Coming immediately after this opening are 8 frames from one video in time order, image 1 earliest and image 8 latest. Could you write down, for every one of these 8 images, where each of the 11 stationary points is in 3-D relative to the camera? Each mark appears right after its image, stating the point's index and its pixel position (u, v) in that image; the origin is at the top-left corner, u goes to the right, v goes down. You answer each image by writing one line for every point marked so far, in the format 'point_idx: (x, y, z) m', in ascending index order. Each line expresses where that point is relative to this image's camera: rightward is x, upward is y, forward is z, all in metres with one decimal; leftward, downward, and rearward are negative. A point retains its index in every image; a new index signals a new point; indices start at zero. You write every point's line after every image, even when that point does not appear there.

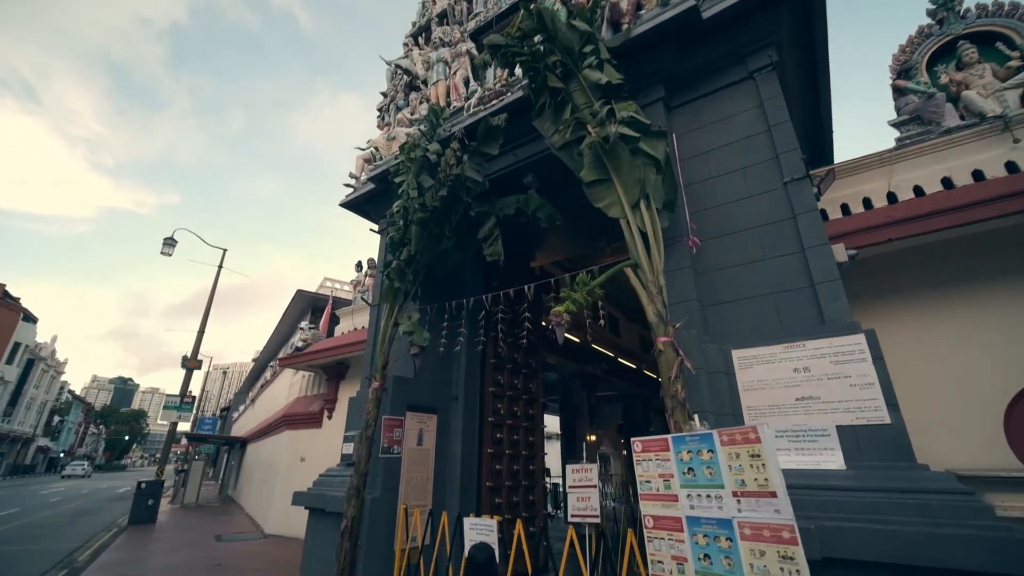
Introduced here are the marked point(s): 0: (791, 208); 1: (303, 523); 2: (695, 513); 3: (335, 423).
0: (+2.6, +0.7, +4.1) m
1: (-4.5, -5.1, +9.4) m
2: (+1.1, -1.4, +2.7) m
3: (-3.9, -3.0, +9.7) m
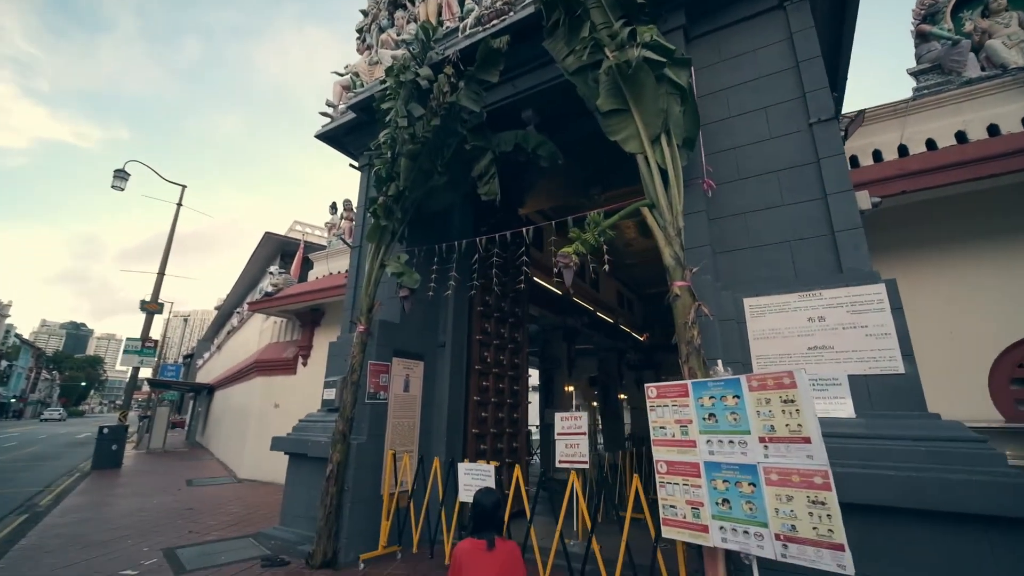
0: (+2.7, +1.2, +3.9) m
1: (-5.0, -3.8, +9.3) m
2: (+1.2, -1.0, +2.6) m
3: (-4.3, -1.8, +9.4) m
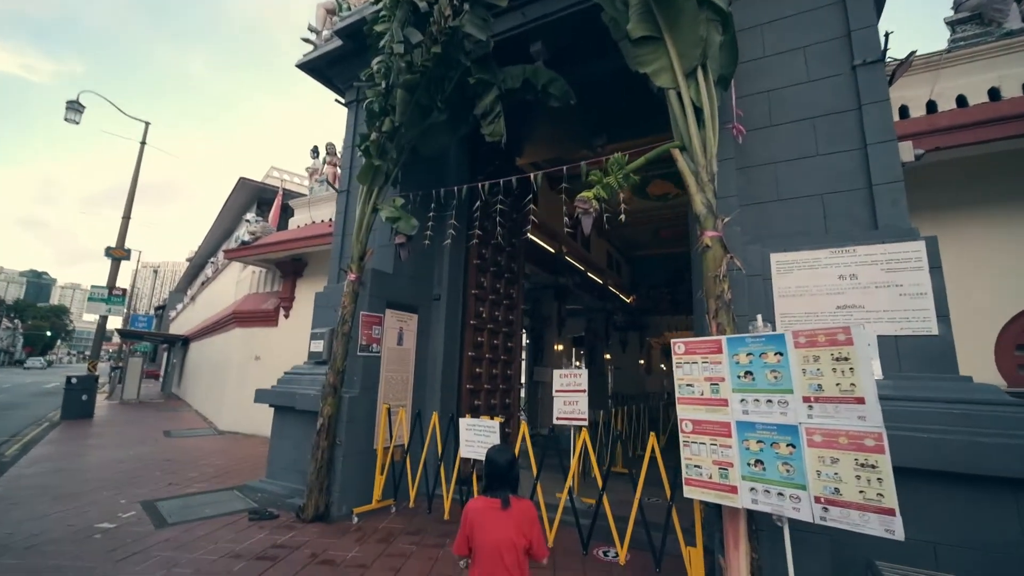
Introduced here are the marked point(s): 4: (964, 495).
0: (+2.8, +1.6, +3.6) m
1: (-5.2, -2.8, +9.1) m
2: (+1.3, -0.7, +2.4) m
3: (-4.5, -0.7, +9.0) m
4: (+2.7, -1.2, +2.6) m
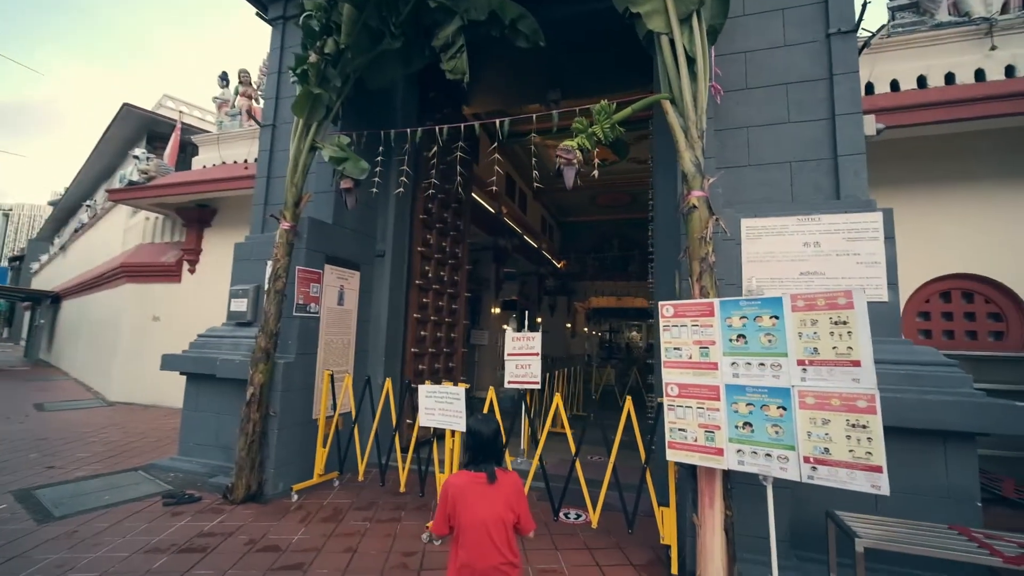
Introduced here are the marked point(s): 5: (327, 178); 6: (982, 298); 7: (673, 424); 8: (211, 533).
0: (+2.6, +1.8, +3.6) m
1: (-6.4, -1.9, +8.0) m
2: (+1.3, -0.5, +2.4) m
3: (-5.6, +0.2, +7.9) m
4: (+2.6, -1.0, +2.9) m
5: (-2.0, +1.2, +4.7) m
6: (+5.2, -0.1, +4.8) m
7: (+1.0, -0.8, +2.6) m
8: (-2.2, -1.8, +3.2) m
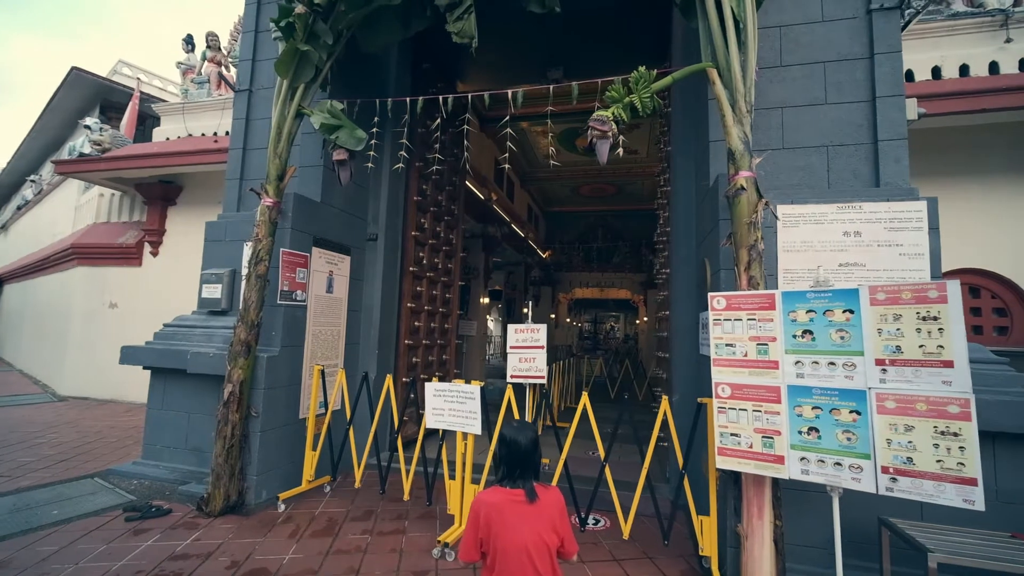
0: (+2.8, +1.9, +3.4) m
1: (-6.5, -1.6, +7.3) m
2: (+1.5, -0.5, +2.2) m
3: (-5.7, +0.4, +7.2) m
4: (+2.7, -1.0, +2.7) m
5: (-1.9, +1.3, +4.2) m
6: (+5.2, -0.1, +4.7) m
7: (+1.1, -0.8, +2.3) m
8: (-2.1, -1.7, +2.7) m
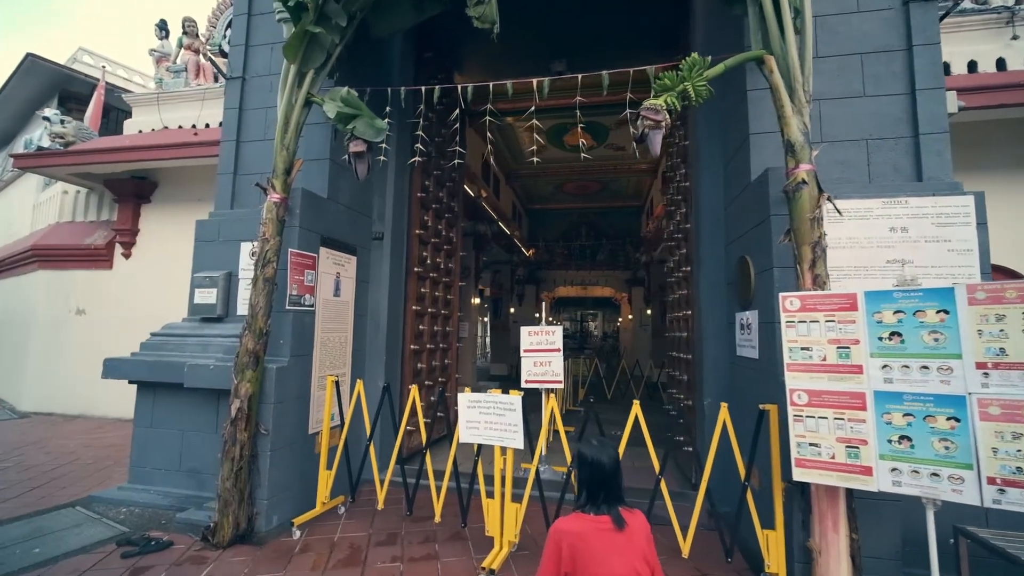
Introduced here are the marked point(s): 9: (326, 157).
0: (+3.0, +1.9, +3.3) m
1: (-6.4, -1.7, +6.7) m
2: (+1.8, -0.5, +2.0) m
3: (-5.7, +0.4, +6.7) m
4: (+3.0, -1.0, +2.7) m
5: (-1.7, +1.3, +3.9) m
6: (+5.4, 0.0, +4.8) m
7: (+1.5, -0.8, +2.2) m
8: (-1.8, -1.7, +2.4) m
9: (-1.6, +1.2, +3.9) m
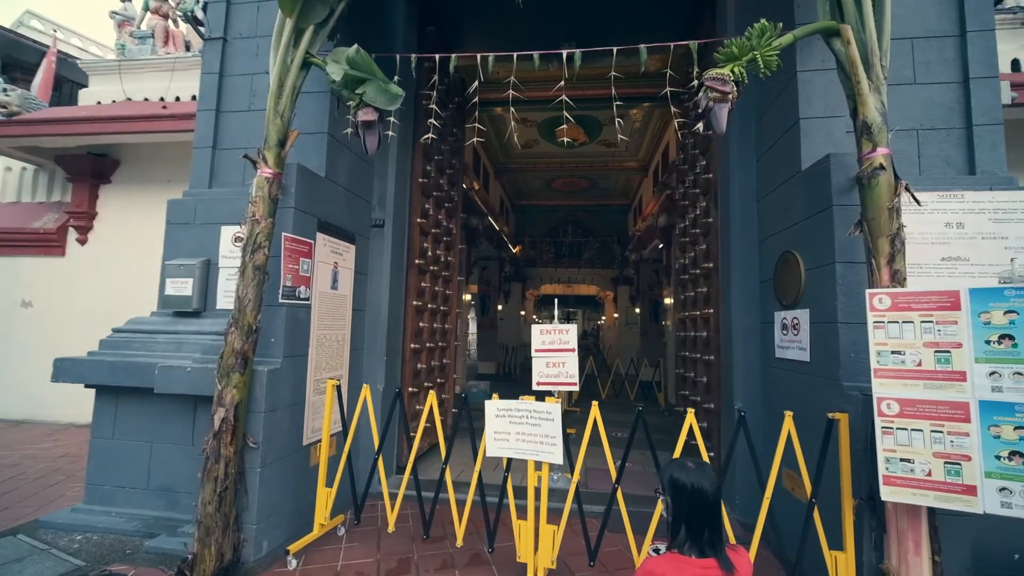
0: (+3.2, +1.9, +3.1) m
1: (-6.5, -1.5, +6.0) m
2: (+2.0, -0.5, +1.8) m
3: (-5.7, +0.5, +6.0) m
4: (+3.2, -1.0, +2.5) m
5: (-1.6, +1.4, +3.4) m
6: (+5.5, 0.0, +4.8) m
7: (+1.7, -0.7, +1.9) m
8: (-1.5, -1.7, +2.0) m
9: (-1.5, +1.2, +3.4) m
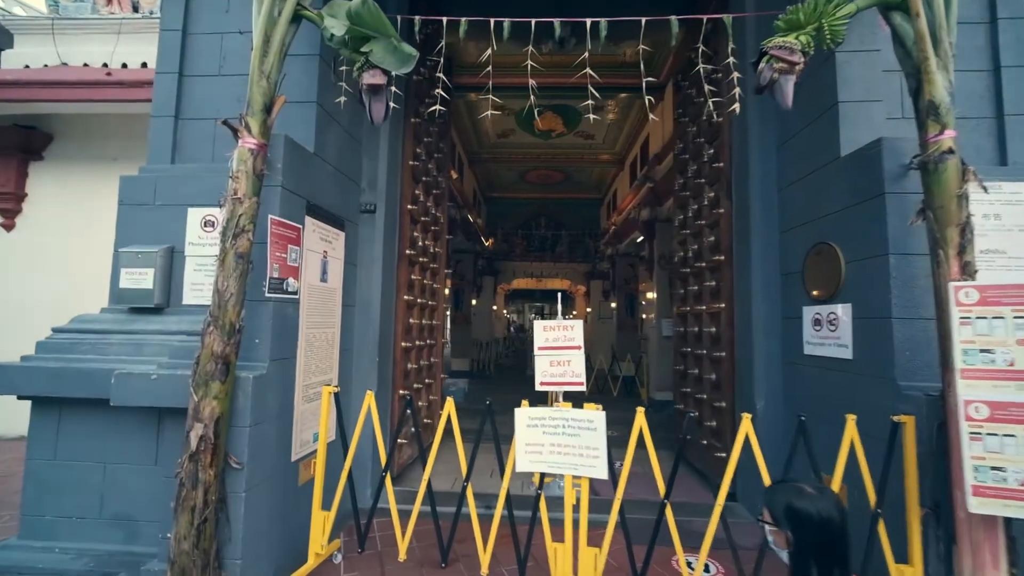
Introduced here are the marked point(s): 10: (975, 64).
0: (+3.3, +2.0, +3.1) m
1: (-6.5, -1.4, +5.2) m
2: (+2.3, -0.4, +1.7) m
3: (-5.7, +0.6, +5.2) m
4: (+3.4, -0.9, +2.5) m
5: (-1.4, +1.4, +3.0) m
6: (+5.5, 0.0, +4.9) m
7: (+1.9, -0.7, +1.8) m
8: (-1.3, -1.6, +1.6) m
9: (-1.4, +1.3, +3.0) m
10: (+3.2, +1.6, +3.0) m
